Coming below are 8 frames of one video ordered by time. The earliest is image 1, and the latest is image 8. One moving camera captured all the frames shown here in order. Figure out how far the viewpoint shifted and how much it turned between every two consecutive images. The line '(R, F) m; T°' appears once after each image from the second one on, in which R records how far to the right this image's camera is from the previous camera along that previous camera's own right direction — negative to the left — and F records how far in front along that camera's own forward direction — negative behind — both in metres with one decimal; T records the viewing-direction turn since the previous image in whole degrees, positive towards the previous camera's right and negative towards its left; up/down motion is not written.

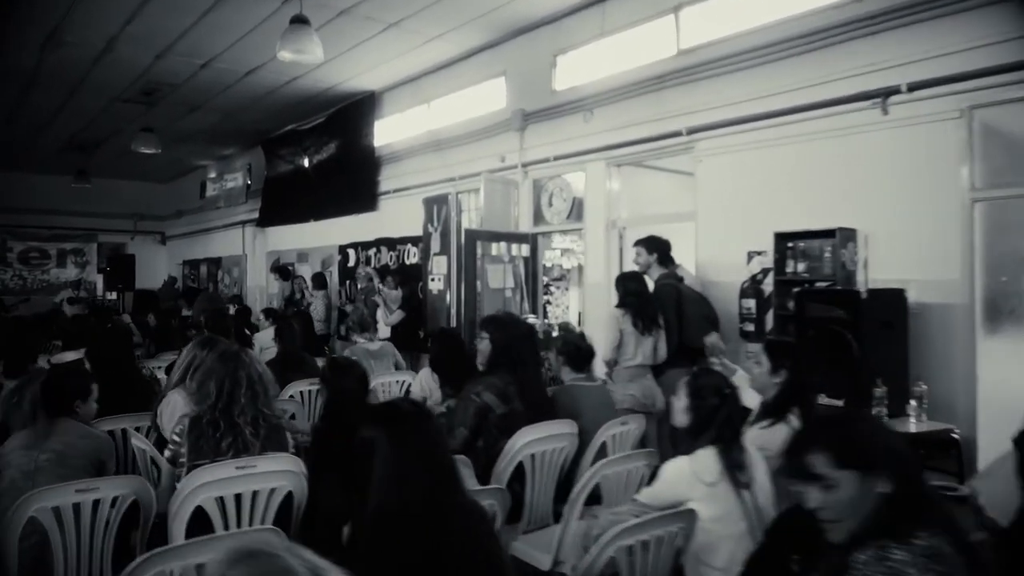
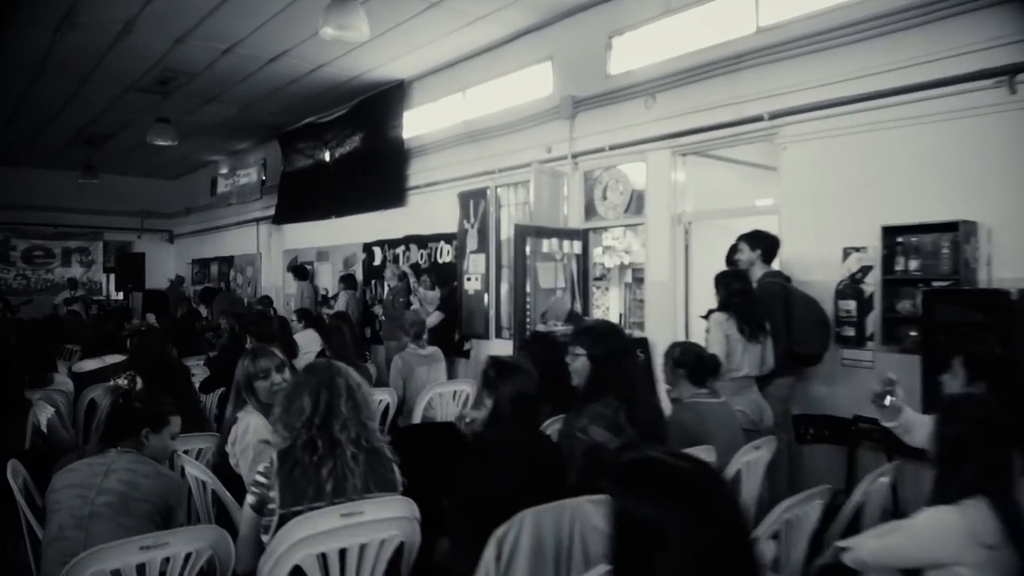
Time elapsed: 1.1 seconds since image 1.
(-0.5, +0.4) m; 0°
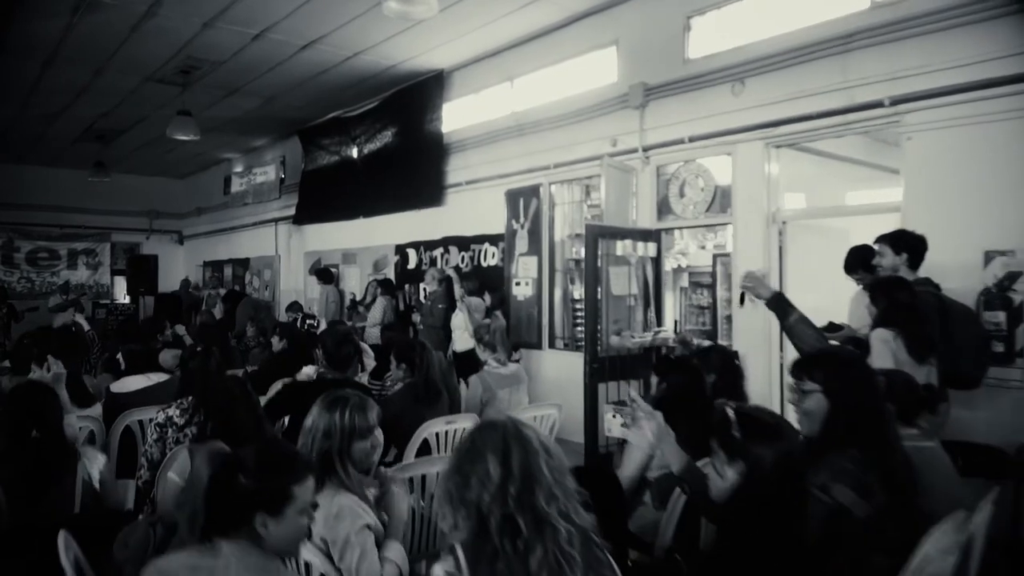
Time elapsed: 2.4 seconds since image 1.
(-0.5, +0.5) m; 0°
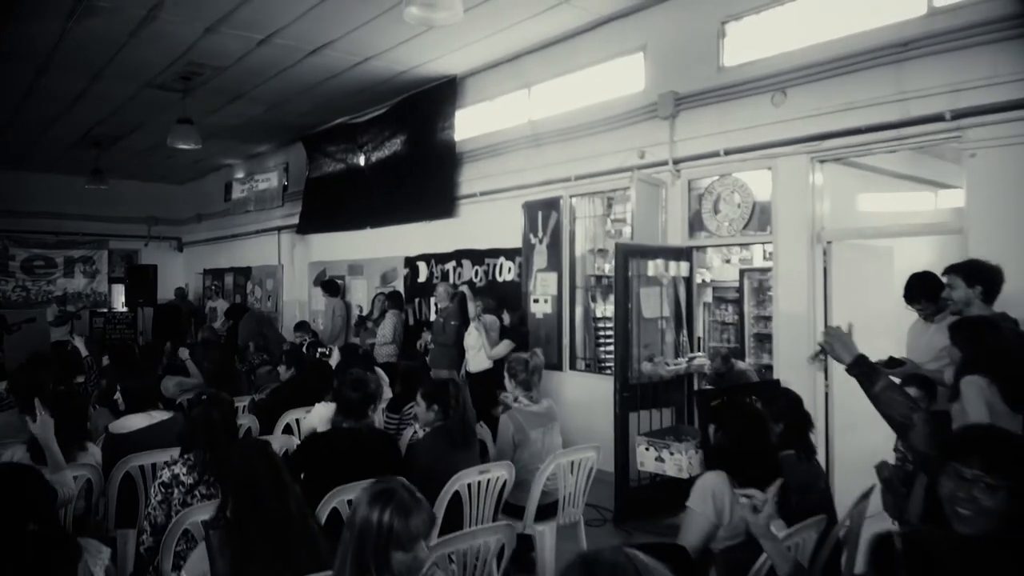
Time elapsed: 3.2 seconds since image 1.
(-0.2, +0.3) m; 0°
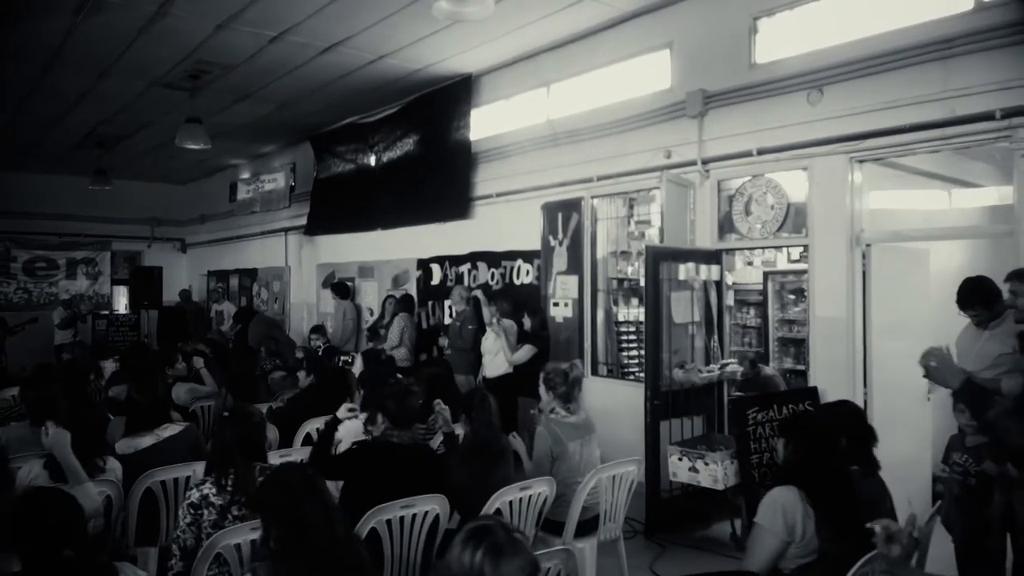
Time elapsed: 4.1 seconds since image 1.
(-0.2, +0.1) m; 0°
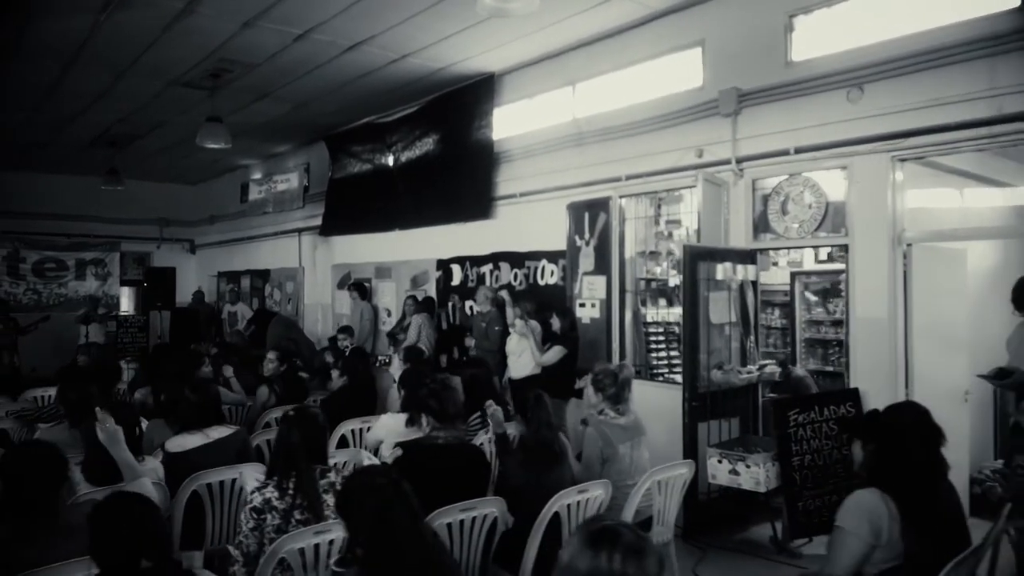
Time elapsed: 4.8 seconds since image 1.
(-0.2, 0.0) m; 0°
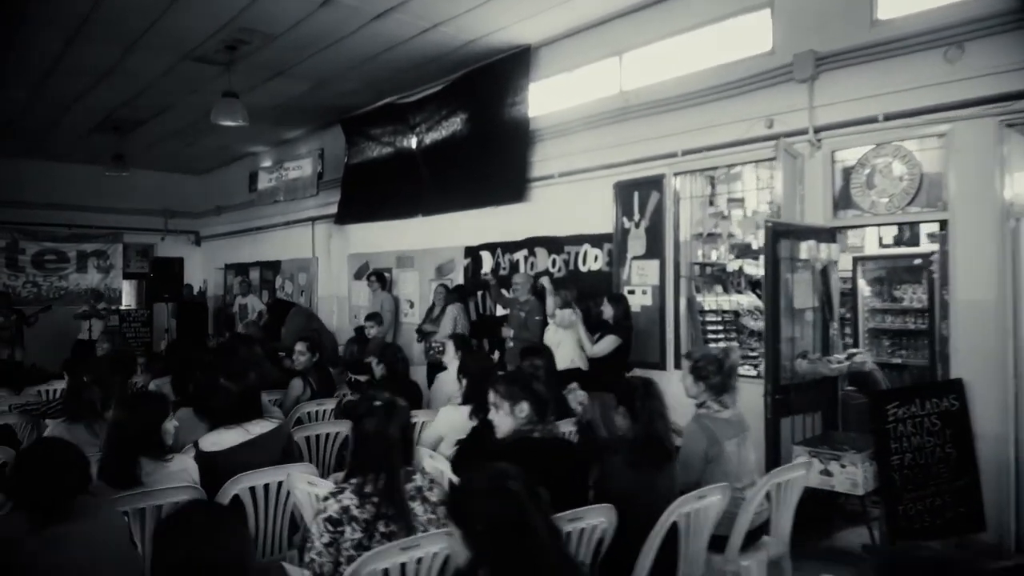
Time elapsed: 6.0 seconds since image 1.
(-0.4, +0.4) m; 0°
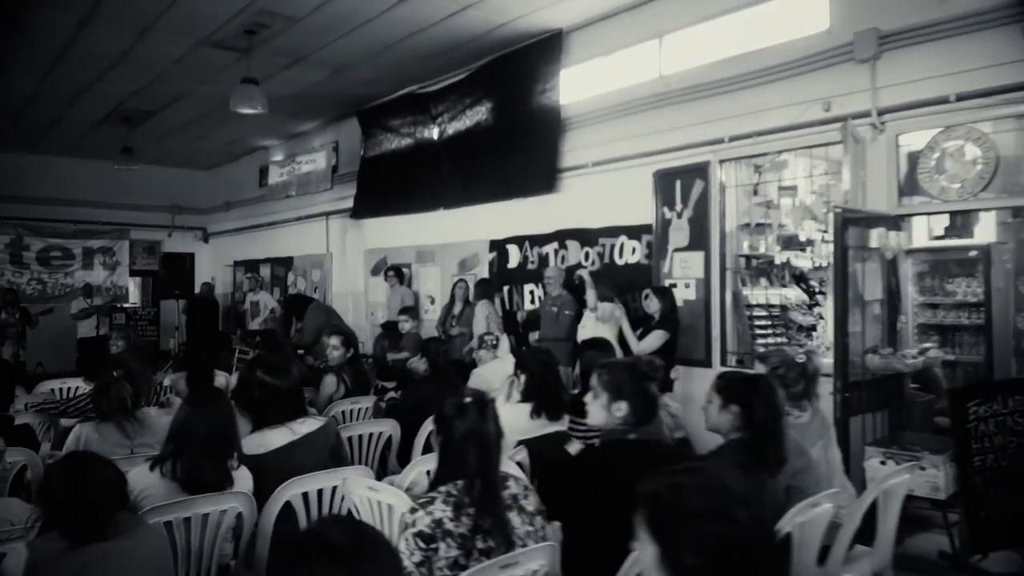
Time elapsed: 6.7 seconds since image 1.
(-0.3, +0.2) m; 0°
